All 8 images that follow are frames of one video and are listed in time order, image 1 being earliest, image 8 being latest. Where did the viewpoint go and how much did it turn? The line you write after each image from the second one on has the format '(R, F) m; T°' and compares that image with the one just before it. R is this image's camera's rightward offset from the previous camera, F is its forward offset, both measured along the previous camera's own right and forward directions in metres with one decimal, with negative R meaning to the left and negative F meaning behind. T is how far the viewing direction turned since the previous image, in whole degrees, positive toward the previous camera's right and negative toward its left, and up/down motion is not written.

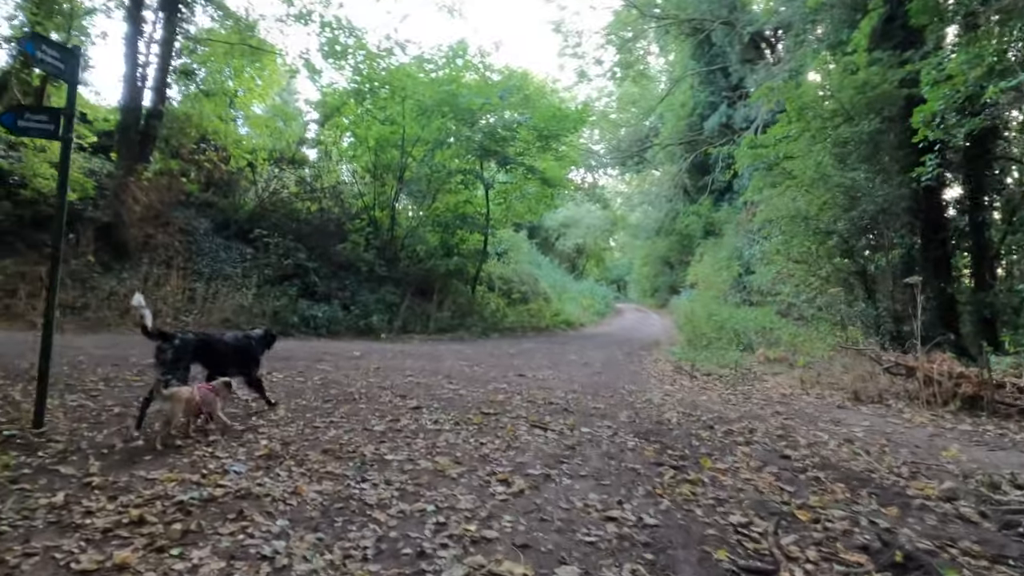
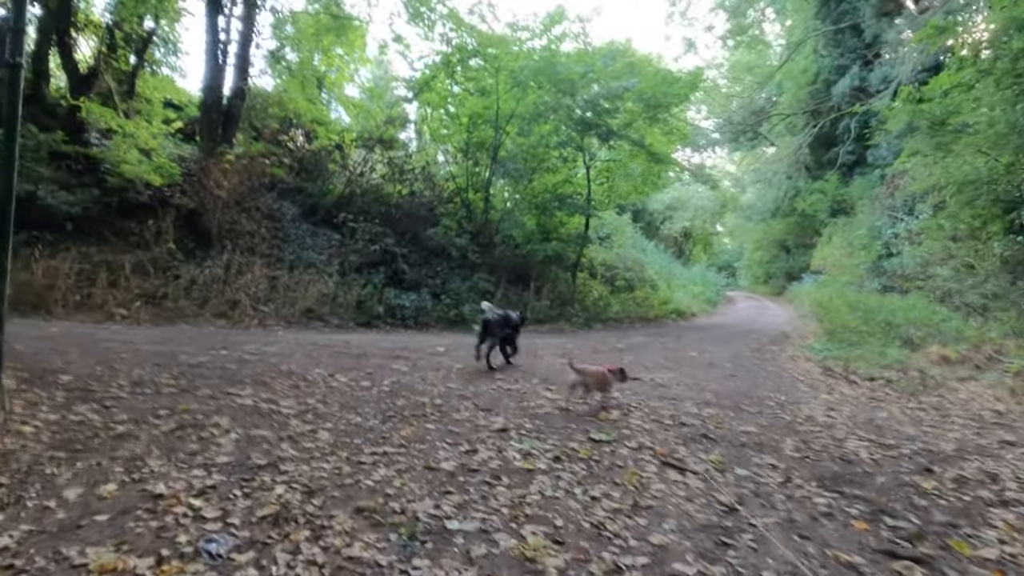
(-0.1, +1.6) m; -9°
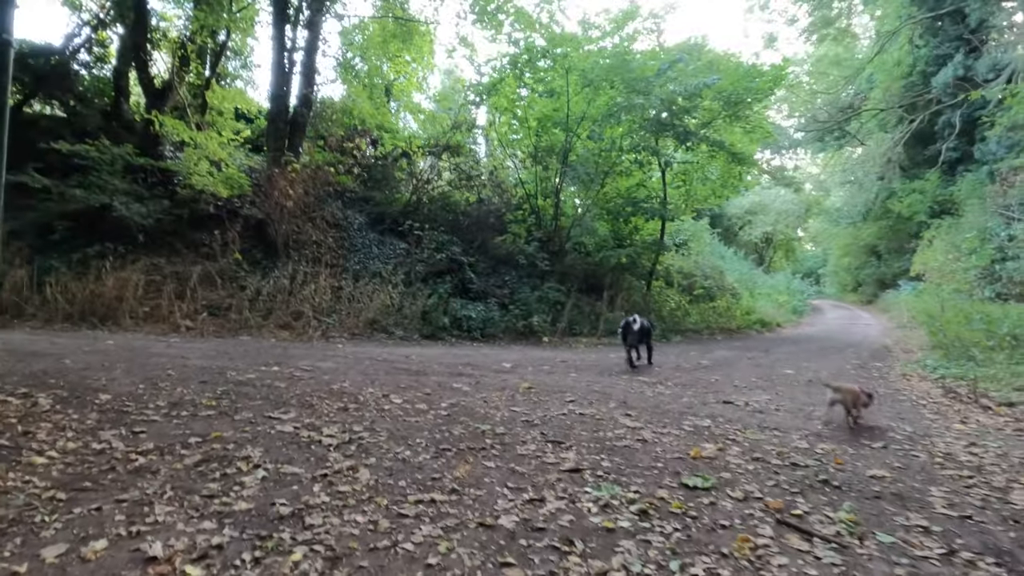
(0.0, +0.7) m; -6°
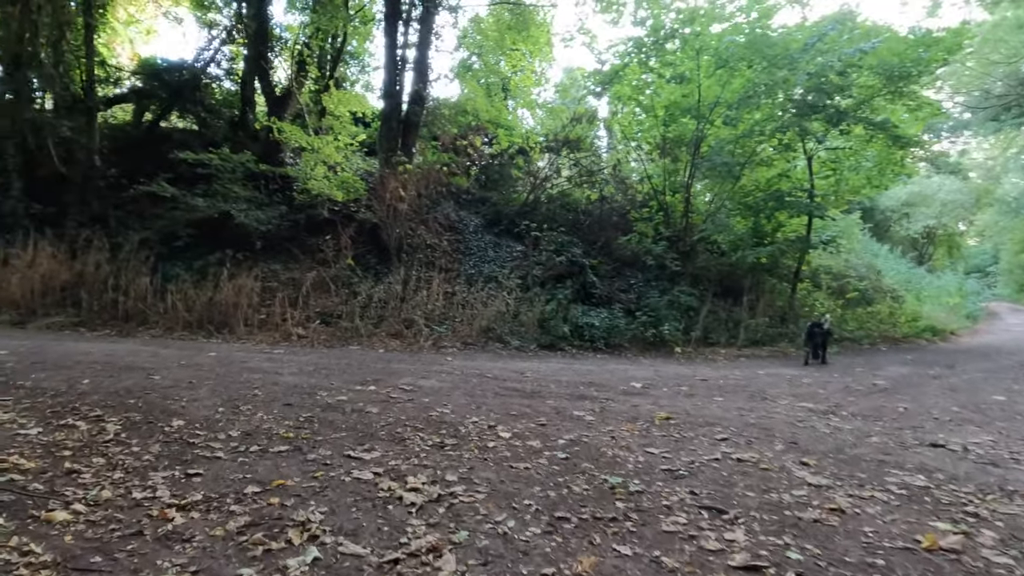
(-0.1, +1.1) m; -10°
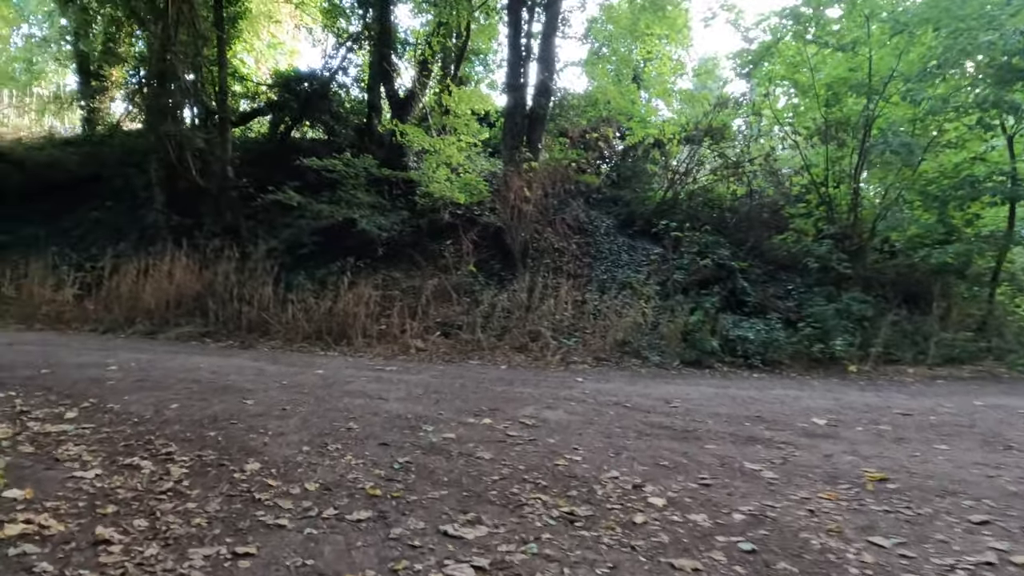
(-0.1, +1.1) m; -11°
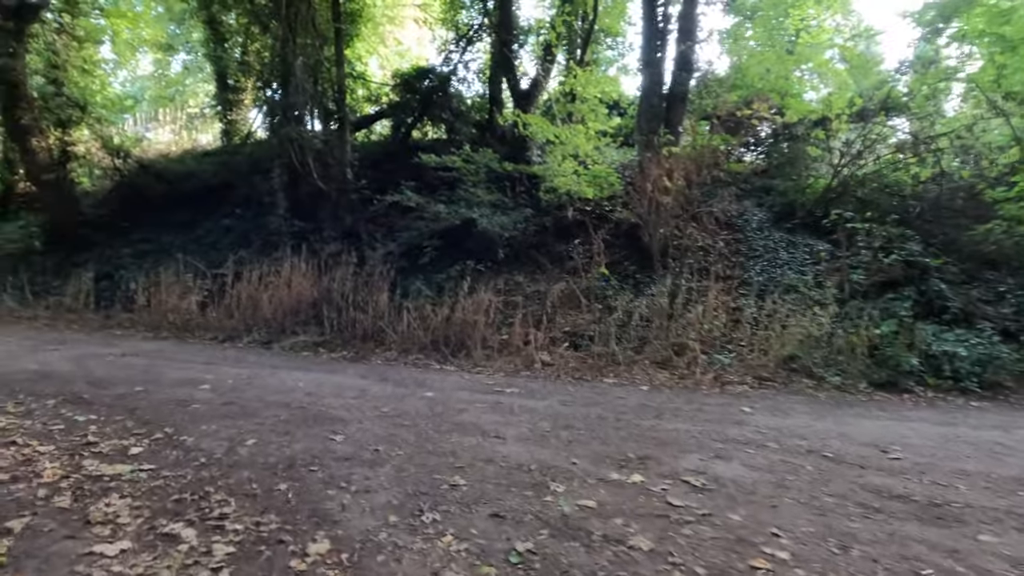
(-0.2, +1.2) m; -11°
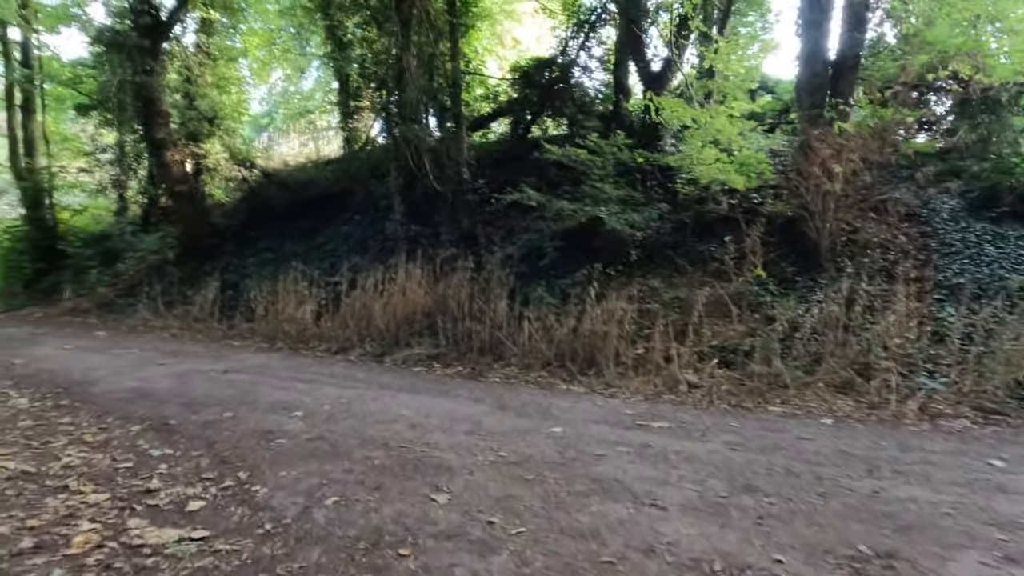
(-0.2, +1.1) m; -10°
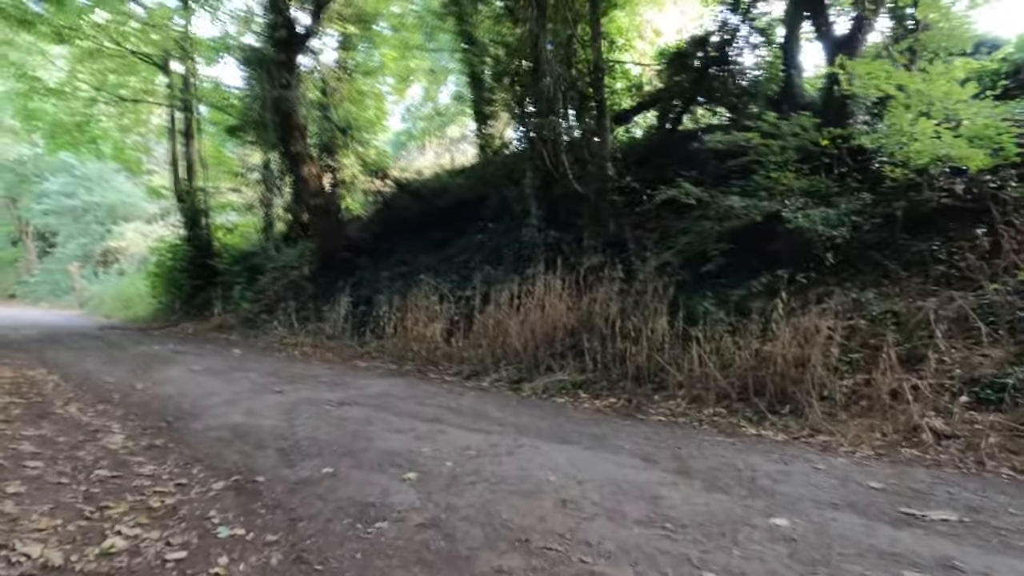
(-0.3, +1.4) m; -12°
